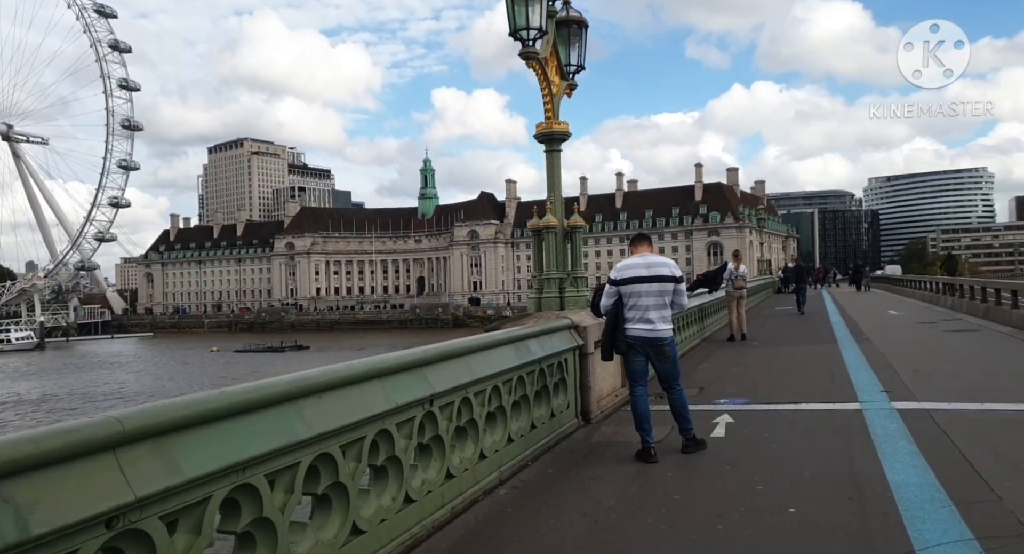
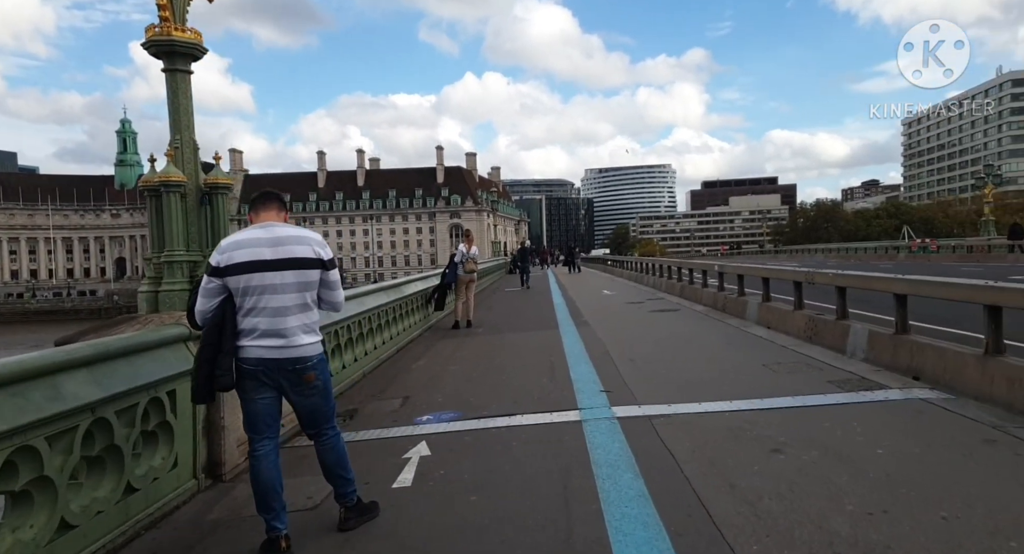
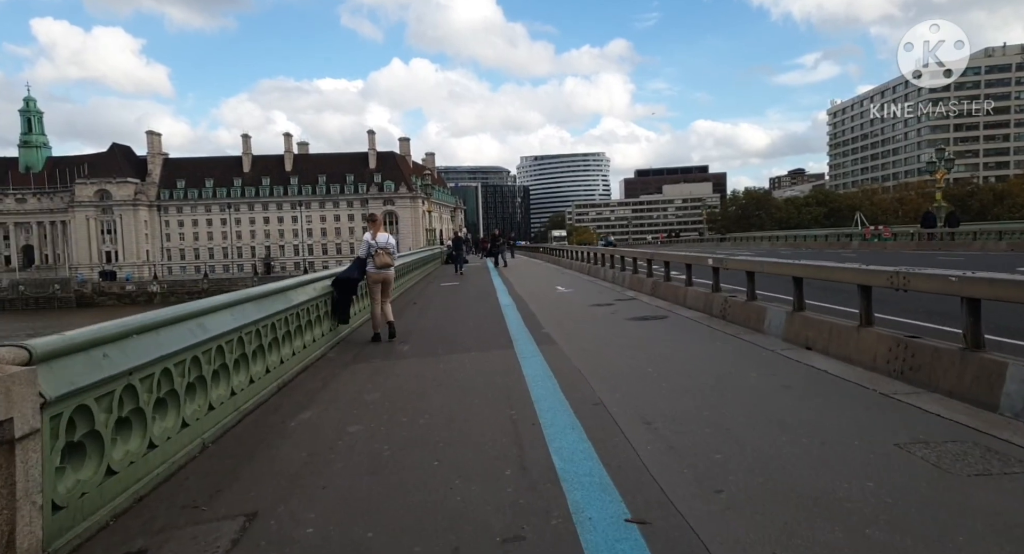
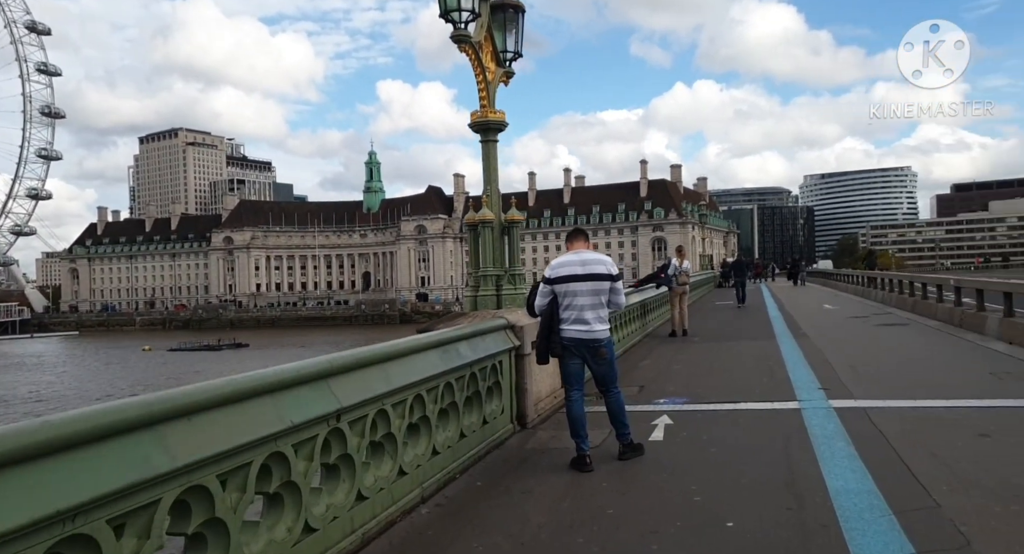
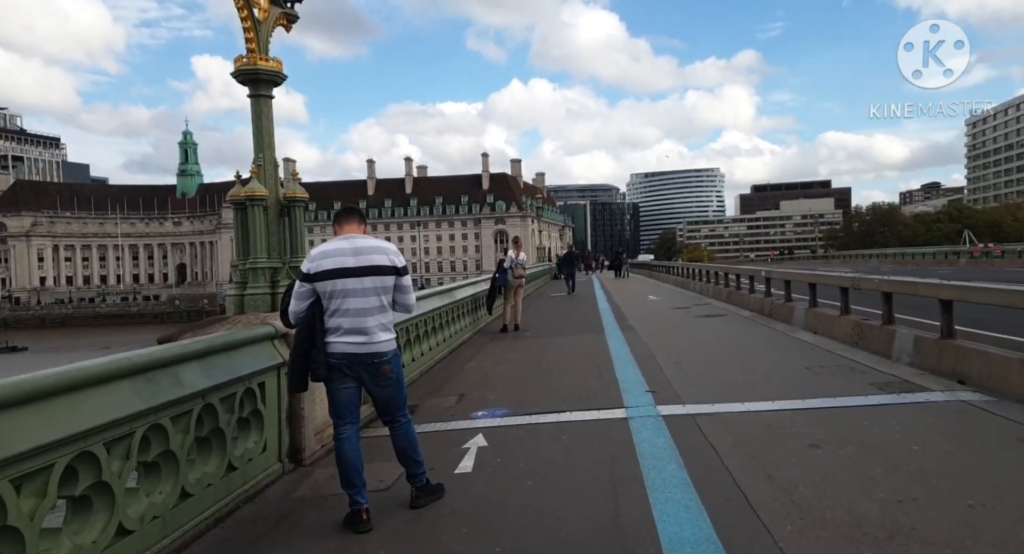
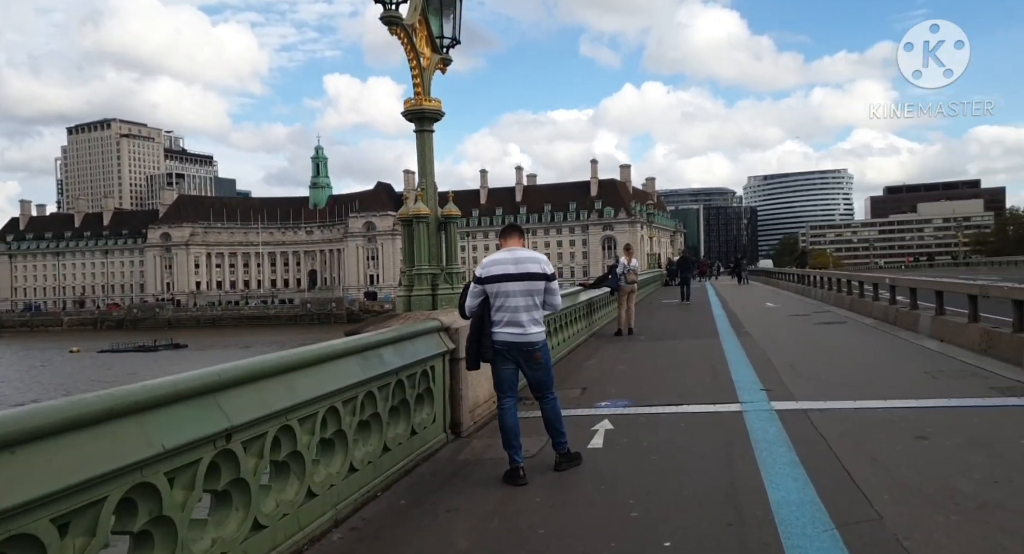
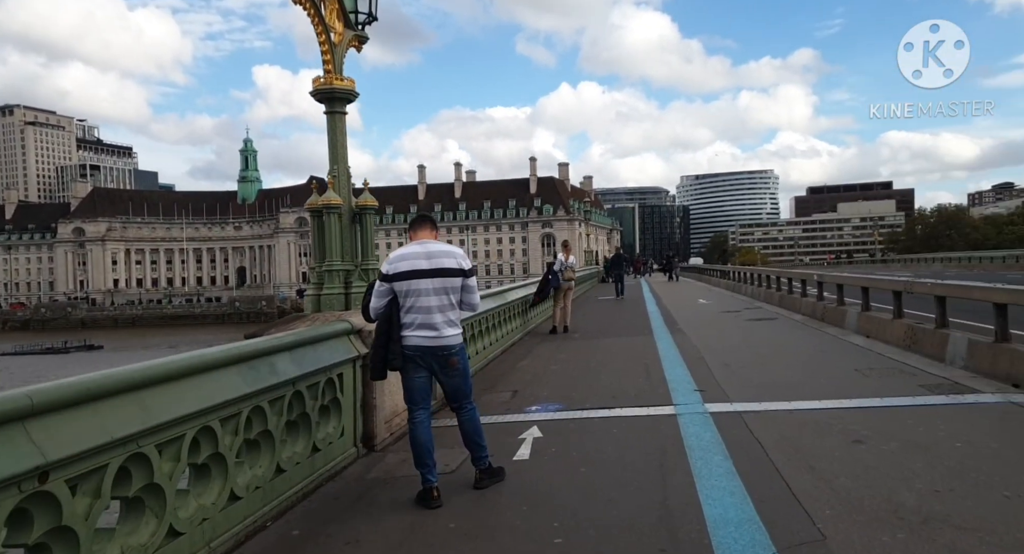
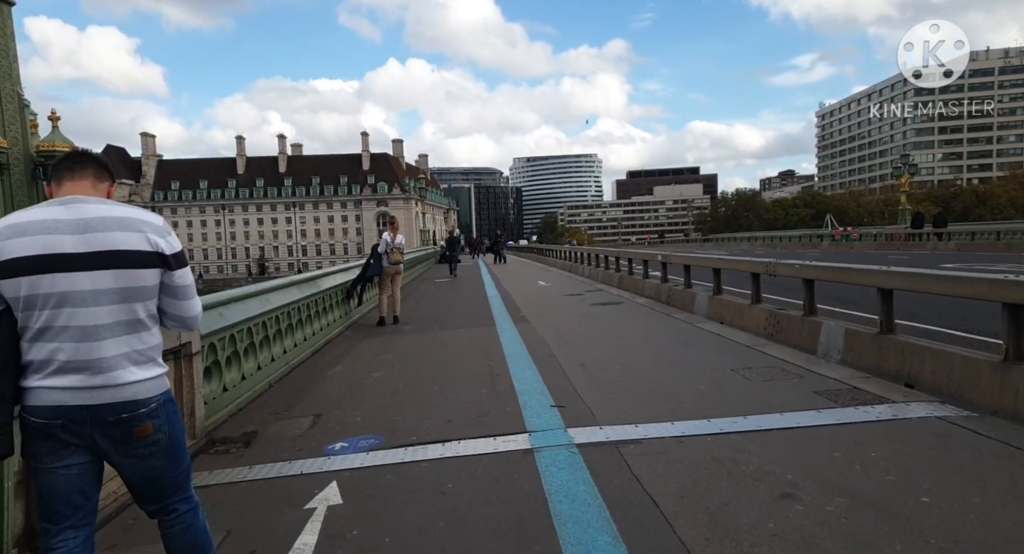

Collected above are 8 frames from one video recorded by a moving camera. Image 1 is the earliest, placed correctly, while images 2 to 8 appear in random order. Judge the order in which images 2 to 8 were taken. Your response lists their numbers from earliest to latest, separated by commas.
4, 6, 7, 5, 2, 8, 3
